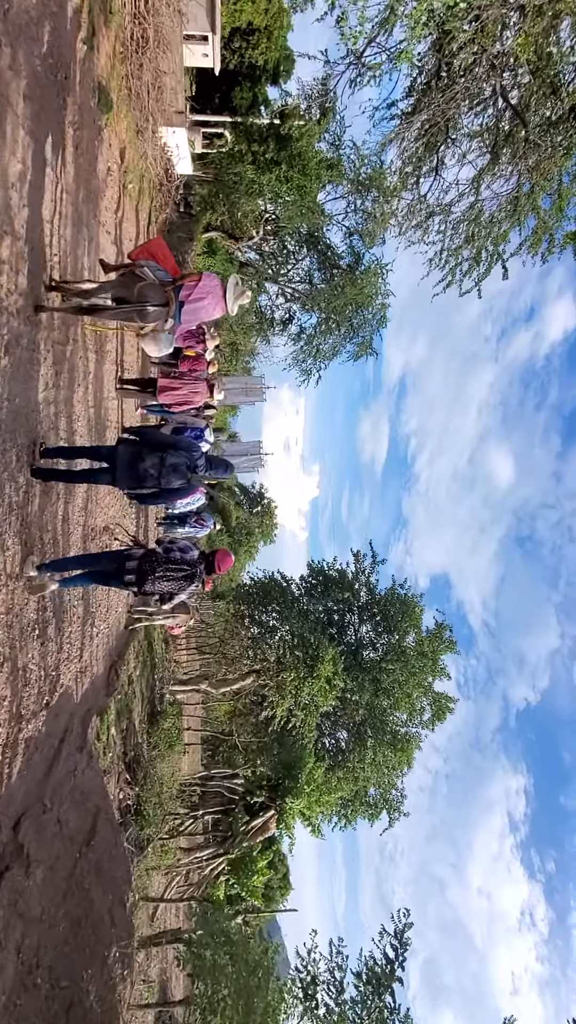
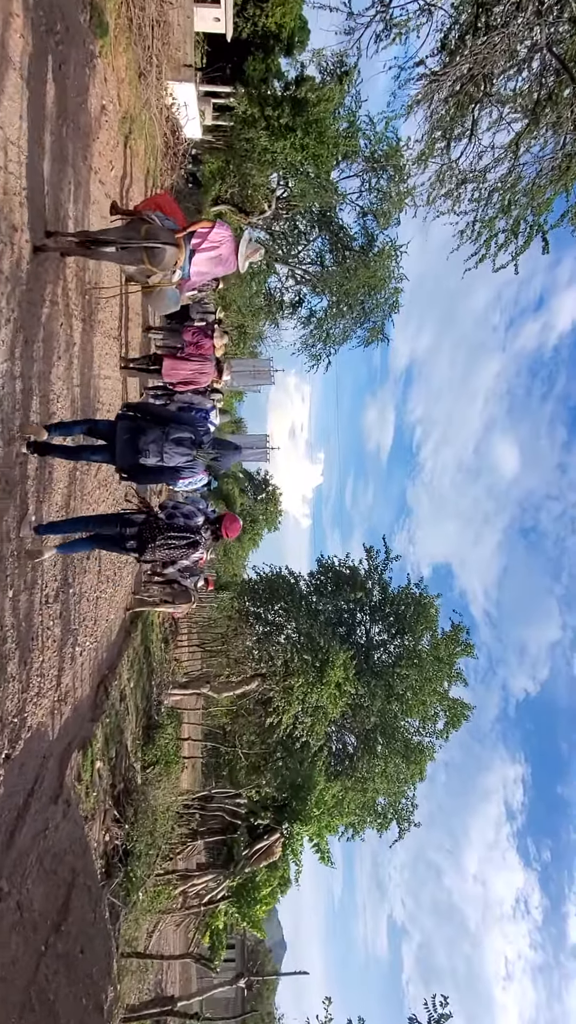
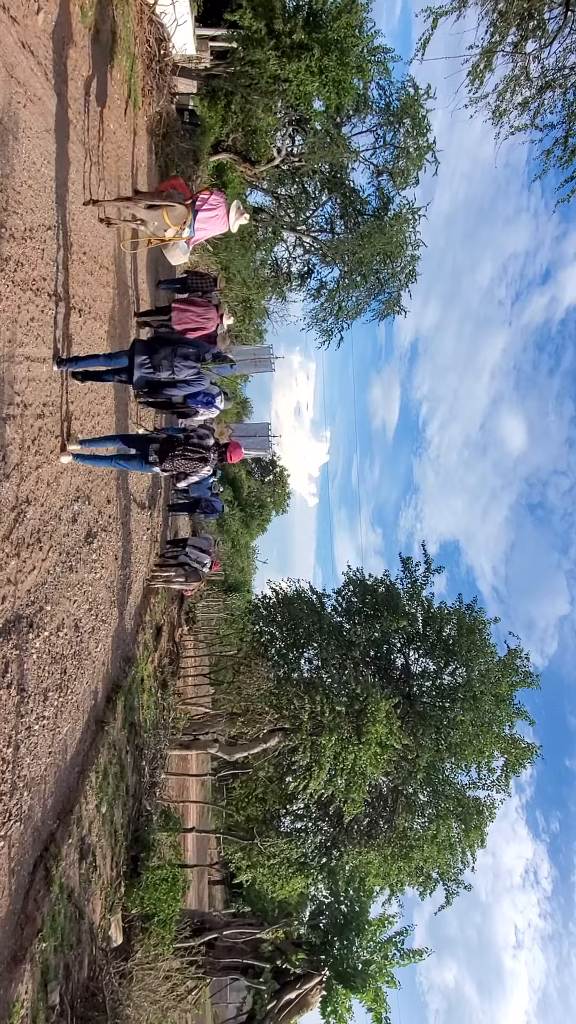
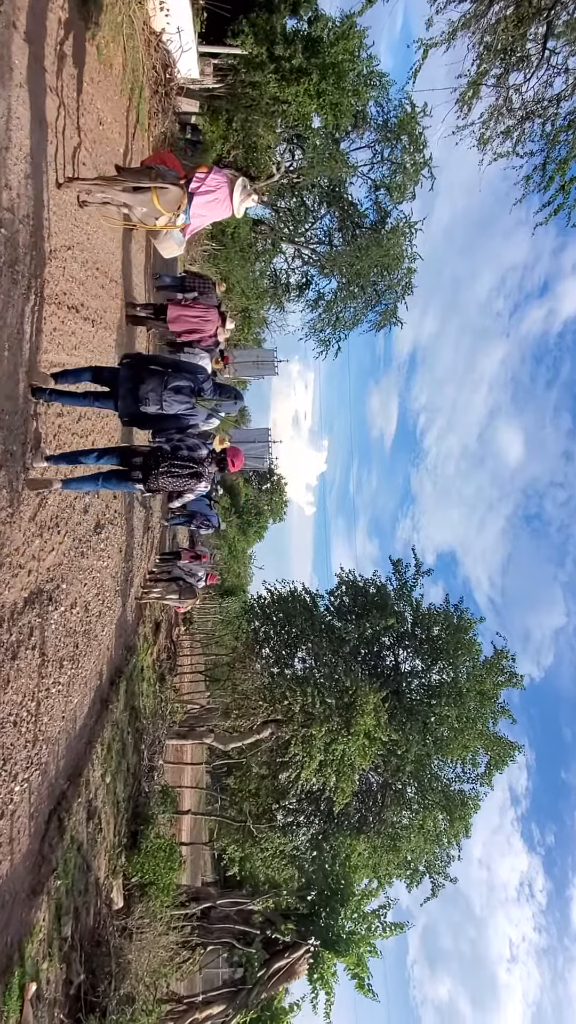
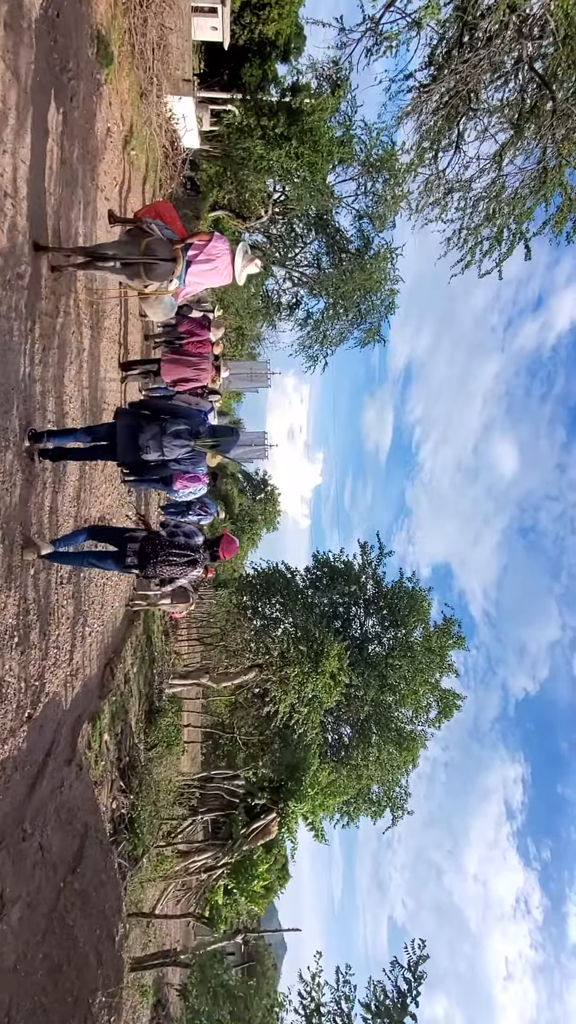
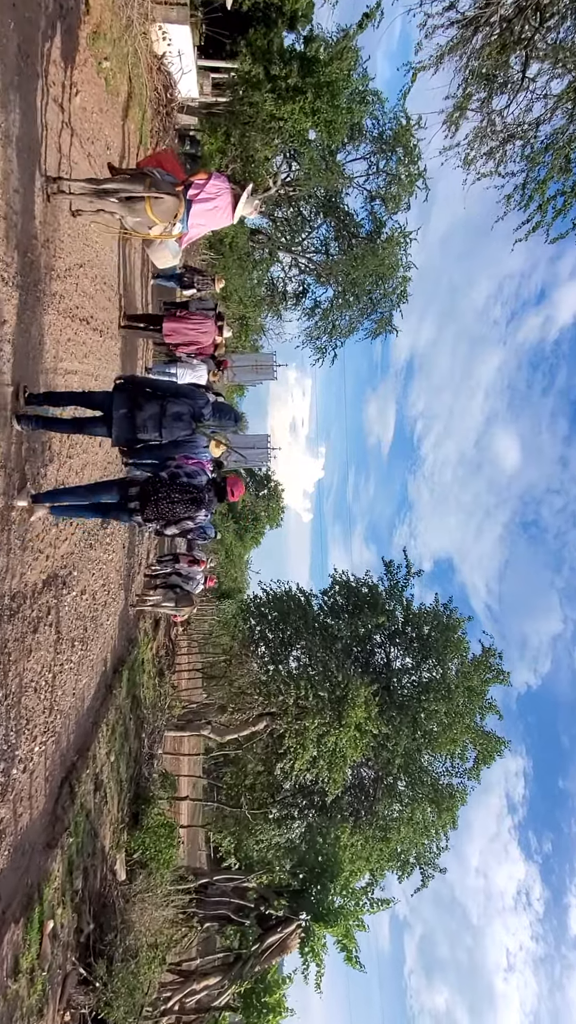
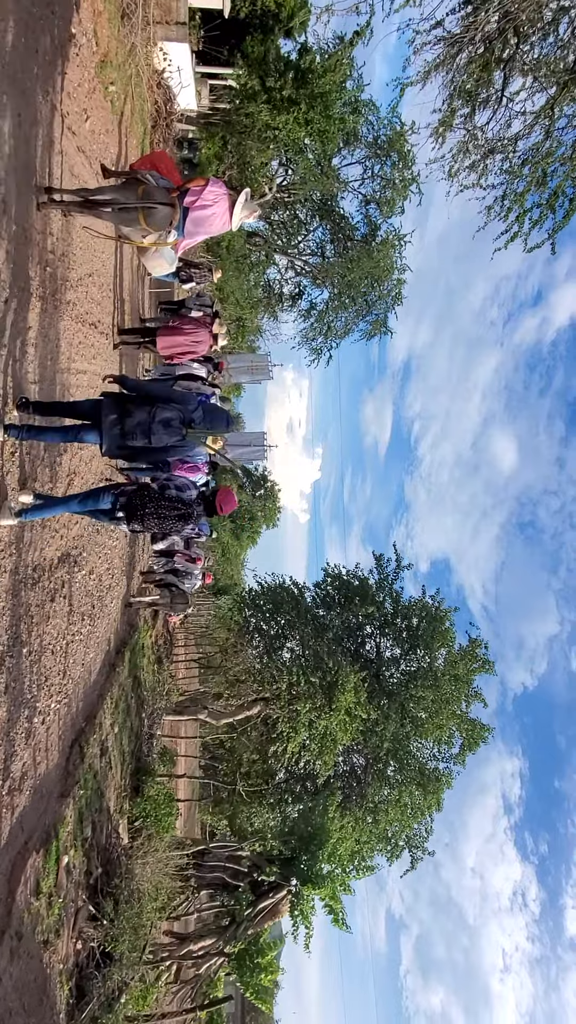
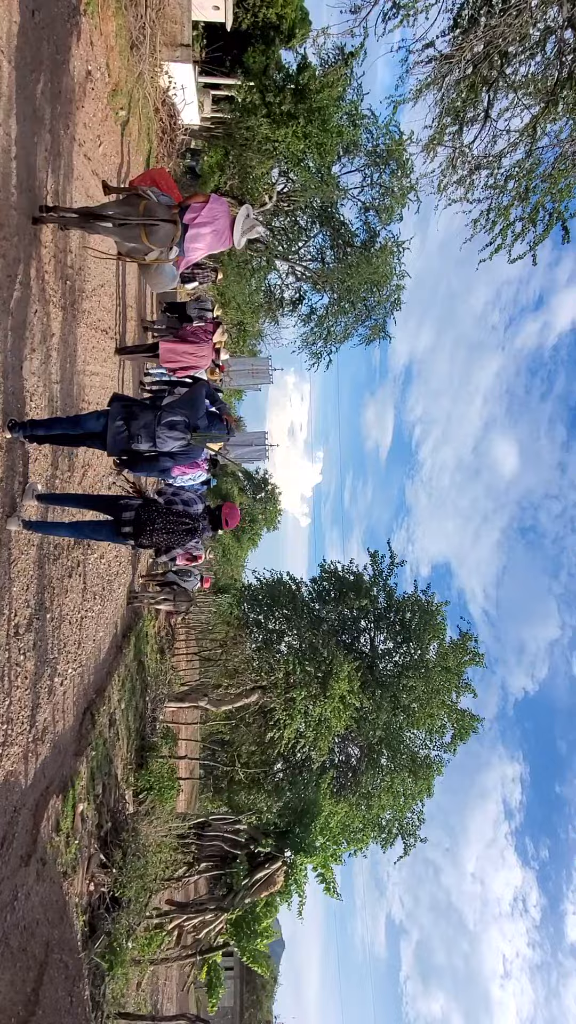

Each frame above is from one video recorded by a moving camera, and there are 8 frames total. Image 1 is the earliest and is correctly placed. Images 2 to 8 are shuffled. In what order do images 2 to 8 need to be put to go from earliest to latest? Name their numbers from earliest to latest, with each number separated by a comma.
5, 2, 8, 7, 6, 4, 3
